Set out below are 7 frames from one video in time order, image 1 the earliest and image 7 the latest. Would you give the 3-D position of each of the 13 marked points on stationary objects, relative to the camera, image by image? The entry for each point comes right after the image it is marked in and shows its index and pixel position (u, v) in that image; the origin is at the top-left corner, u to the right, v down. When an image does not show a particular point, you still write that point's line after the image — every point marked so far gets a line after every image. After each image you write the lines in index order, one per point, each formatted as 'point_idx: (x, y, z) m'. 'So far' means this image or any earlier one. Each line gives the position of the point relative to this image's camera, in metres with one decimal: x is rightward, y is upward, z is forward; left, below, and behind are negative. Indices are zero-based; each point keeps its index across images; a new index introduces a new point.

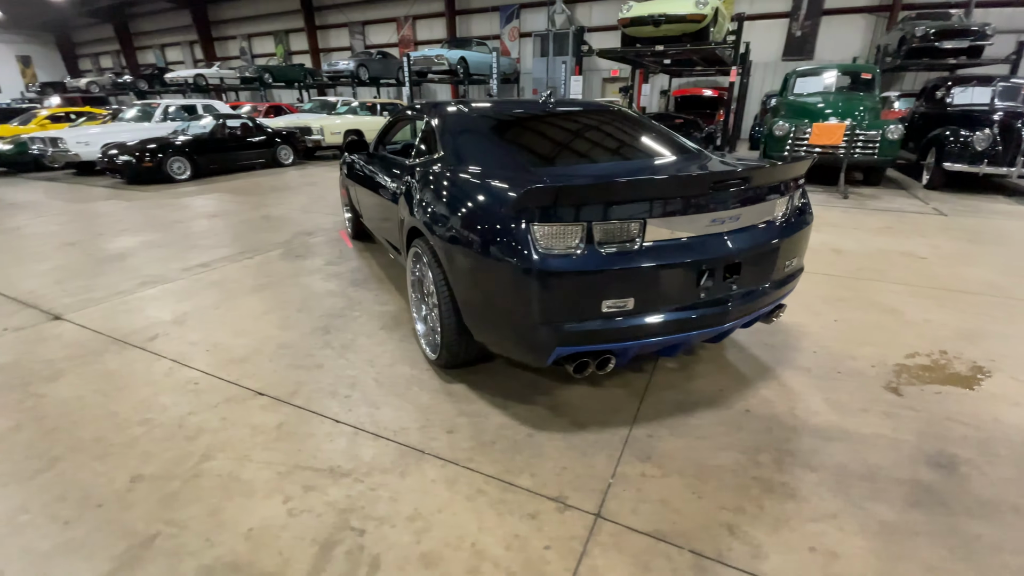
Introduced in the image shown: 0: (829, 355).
0: (+1.8, -0.4, +2.8) m
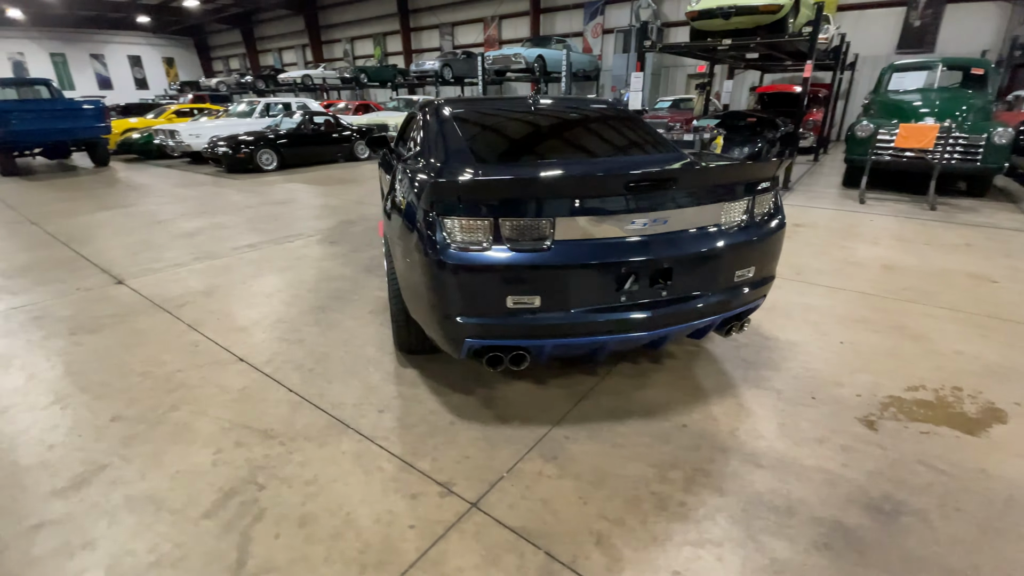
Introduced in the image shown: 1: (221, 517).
0: (+1.6, -0.5, +2.5) m
1: (-1.1, -0.8, +1.7) m
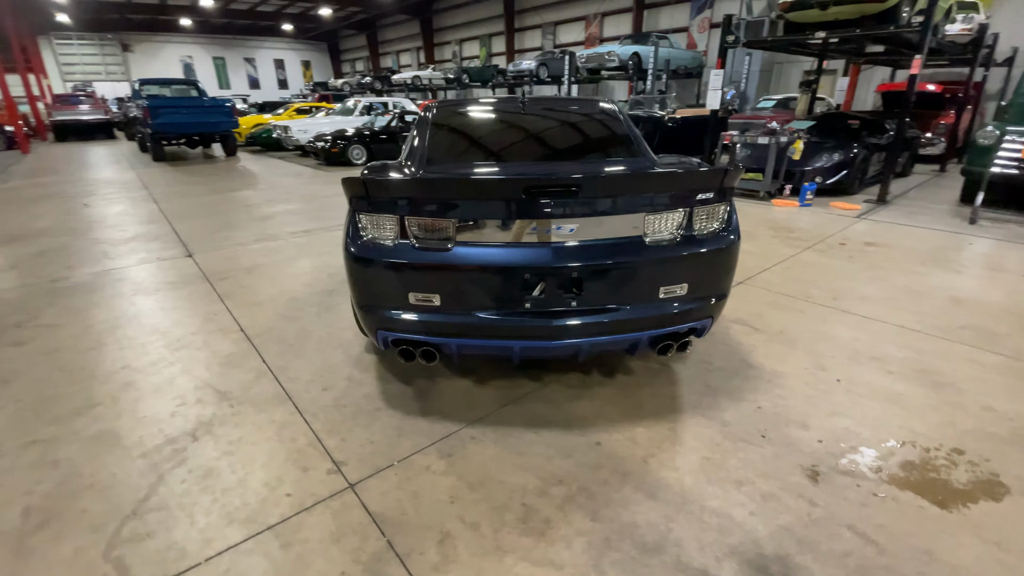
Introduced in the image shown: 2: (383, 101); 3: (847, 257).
0: (+1.2, -0.6, +2.3) m
1: (-1.5, -0.7, +2.0) m
2: (-3.2, +4.7, +12.1) m
3: (+3.0, +0.3, +4.4) m
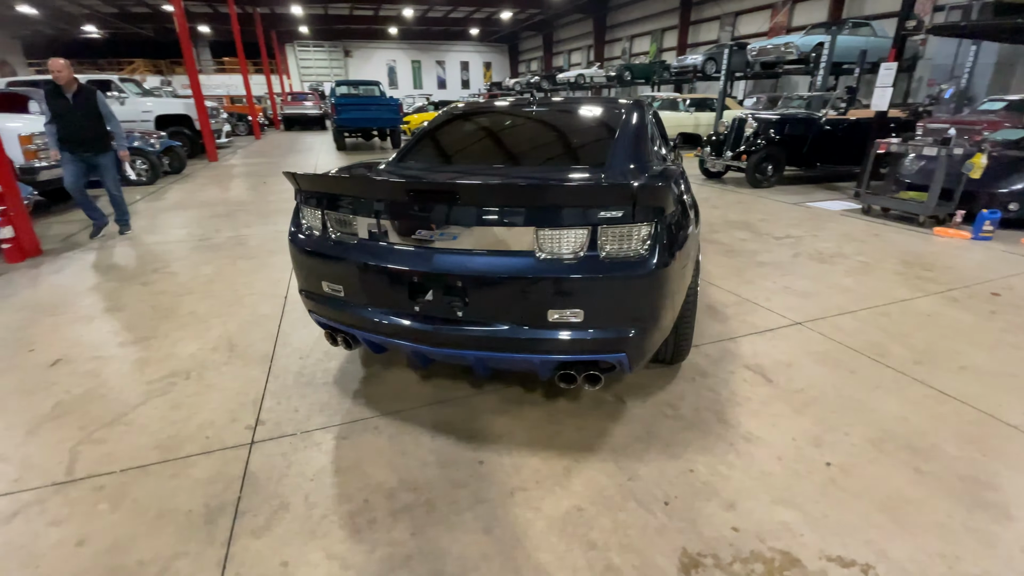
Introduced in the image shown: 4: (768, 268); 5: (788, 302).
0: (+0.7, -0.8, +1.9) m
1: (-1.9, -0.5, +2.6) m
2: (+0.5, +4.9, +12.5) m
3: (+3.2, -0.2, +3.3) m
4: (+2.2, +0.2, +4.2) m
5: (+2.0, -0.1, +3.5) m
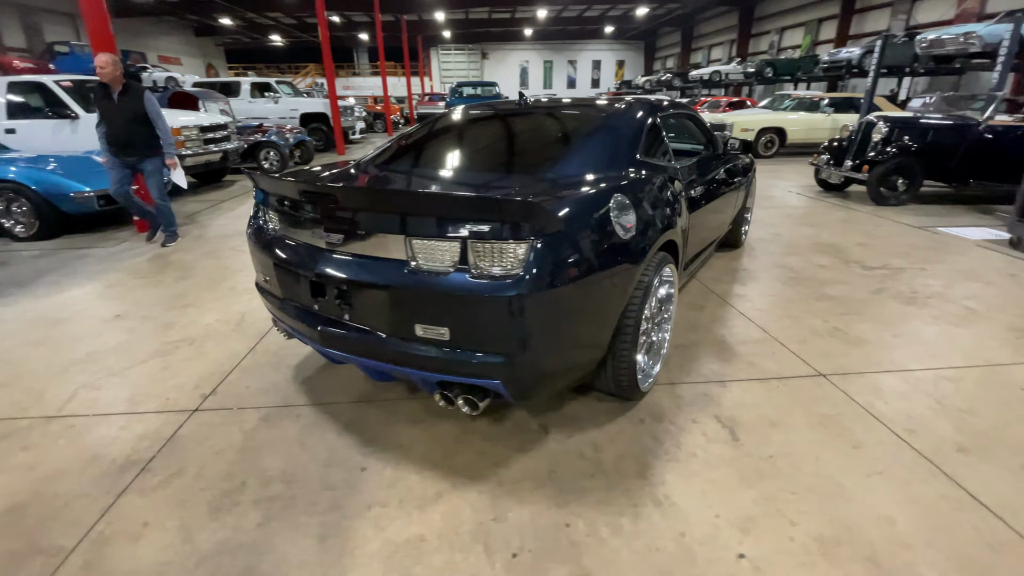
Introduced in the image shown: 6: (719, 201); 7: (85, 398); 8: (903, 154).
0: (+0.2, -0.9, +1.6) m
1: (-2.2, -0.4, +3.0) m
2: (+3.2, +4.7, +11.9) m
3: (+3.0, -0.5, +2.3) m
4: (+2.3, -0.1, +3.5) m
5: (+1.9, -0.4, +2.9) m
6: (+1.5, +0.6, +3.6) m
7: (-2.2, -0.6, +2.5) m
8: (+4.8, +1.6, +5.9) m
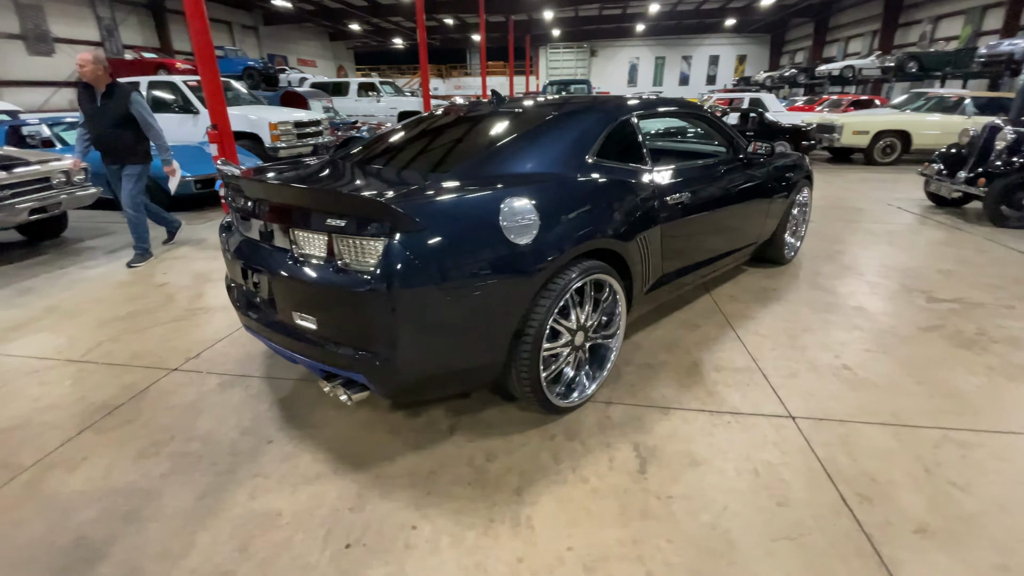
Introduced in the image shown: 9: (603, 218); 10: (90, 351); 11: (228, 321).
0: (-0.4, -0.9, +1.6) m
1: (-2.3, -0.2, +3.4) m
2: (+5.2, +4.3, +10.9) m
3: (+2.5, -0.8, +1.7) m
4: (+2.1, -0.3, +3.0) m
5: (+1.6, -0.5, +2.5) m
6: (+1.5, +0.5, +3.2) m
7: (-2.5, -0.4, +3.0) m
8: (+5.2, +1.2, +4.8) m
9: (+0.4, +0.3, +2.2) m
10: (-2.5, -0.4, +2.9) m
11: (-1.9, -0.2, +3.3) m
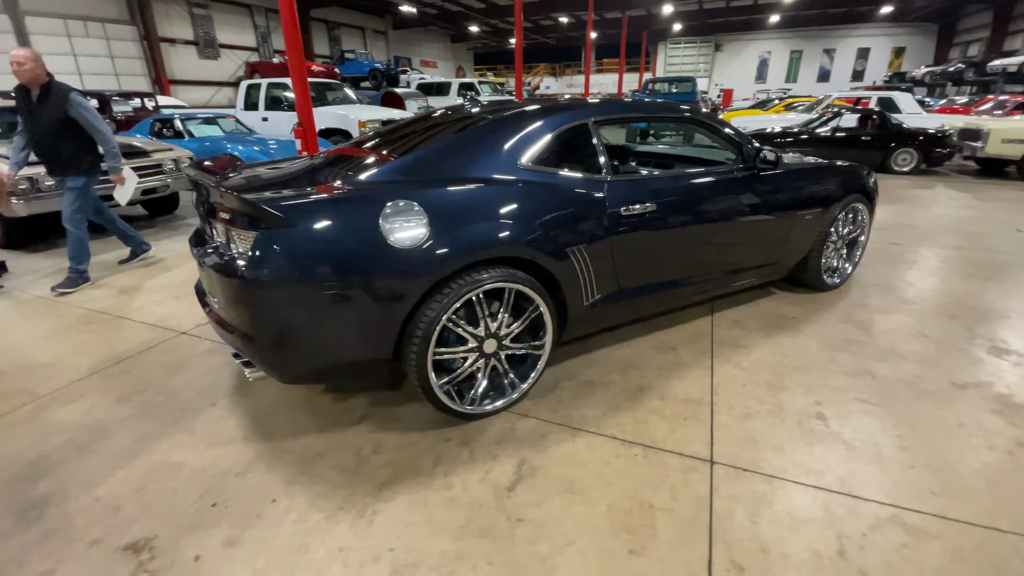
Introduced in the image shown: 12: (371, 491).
0: (-1.0, -0.8, +1.8) m
1: (-2.4, 0.0, +4.0) m
2: (+7.0, +3.8, +9.5) m
3: (+1.9, -1.0, +1.2) m
4: (+1.8, -0.5, +2.5) m
5: (+1.2, -0.6, +2.1) m
6: (+1.3, +0.4, +2.9) m
7: (-2.7, -0.2, +3.5) m
8: (+5.4, +0.7, +3.6) m
9: (0.0, +0.3, +2.2) m
10: (-2.7, -0.2, +3.5) m
11: (-2.0, -0.1, +3.7) m
12: (-0.5, -0.8, +1.9) m
